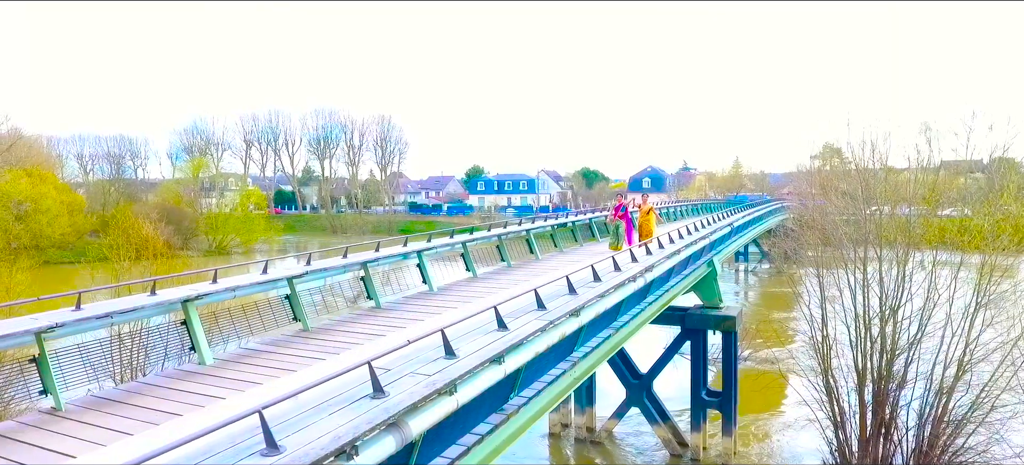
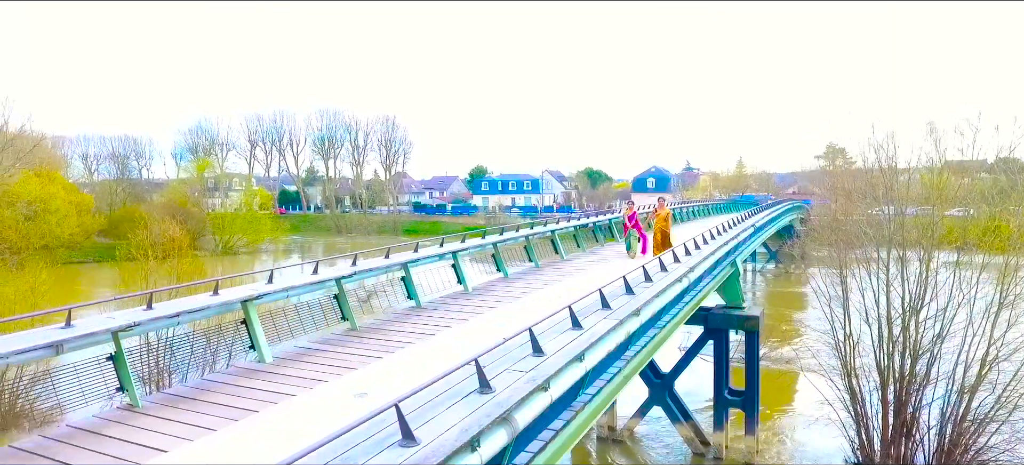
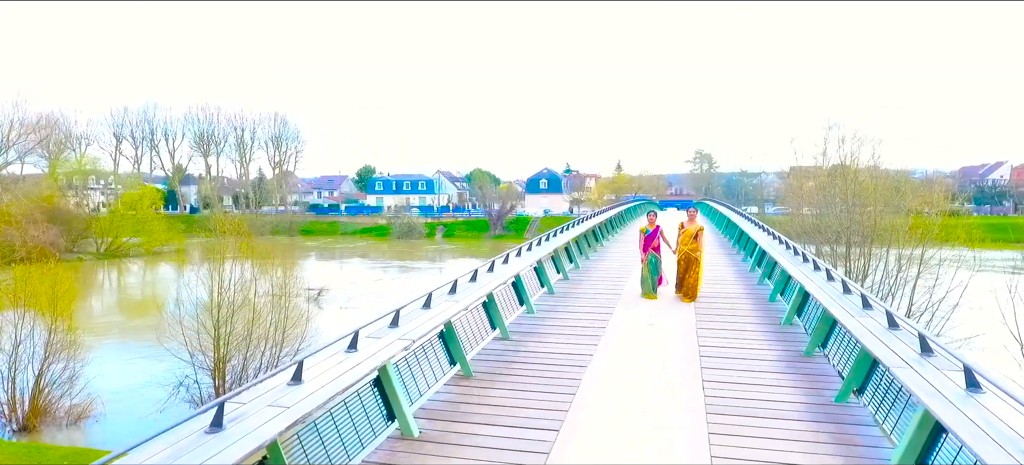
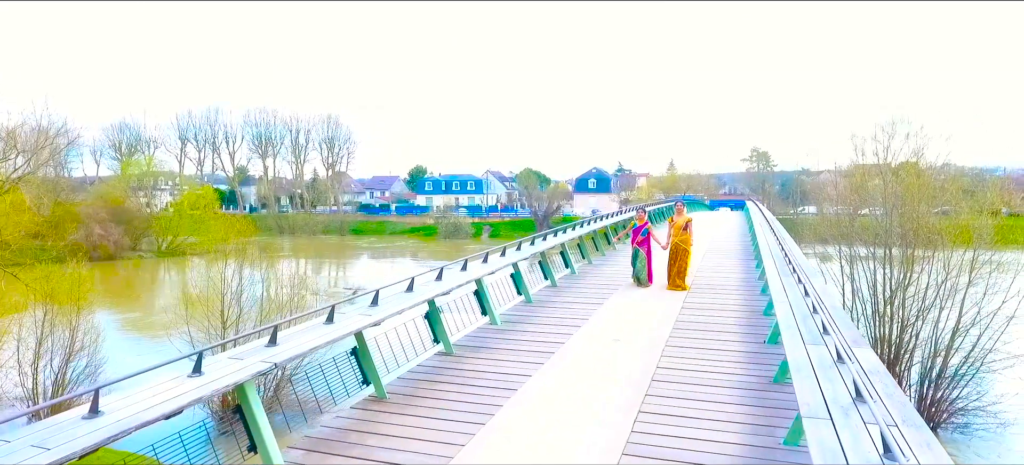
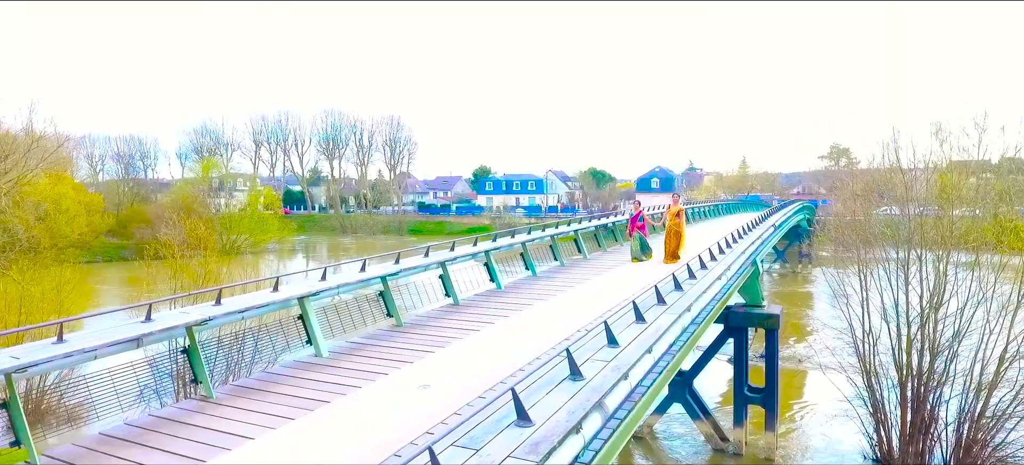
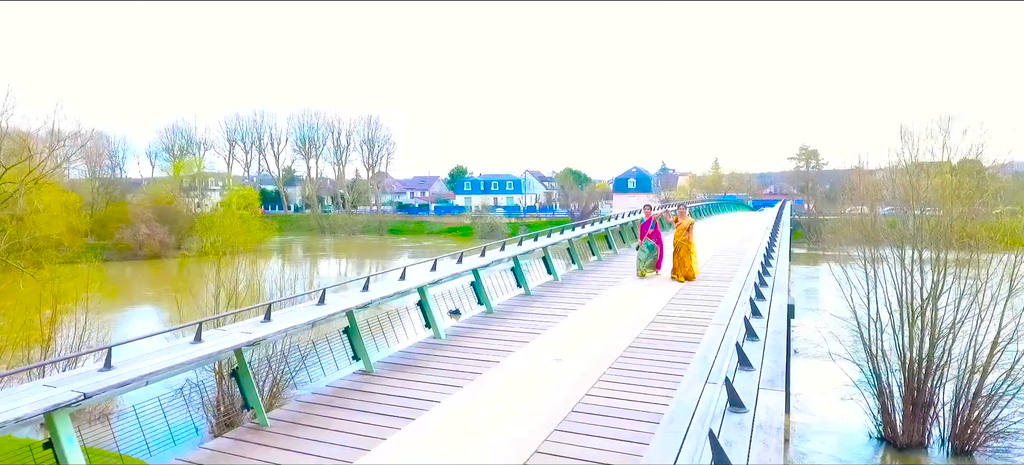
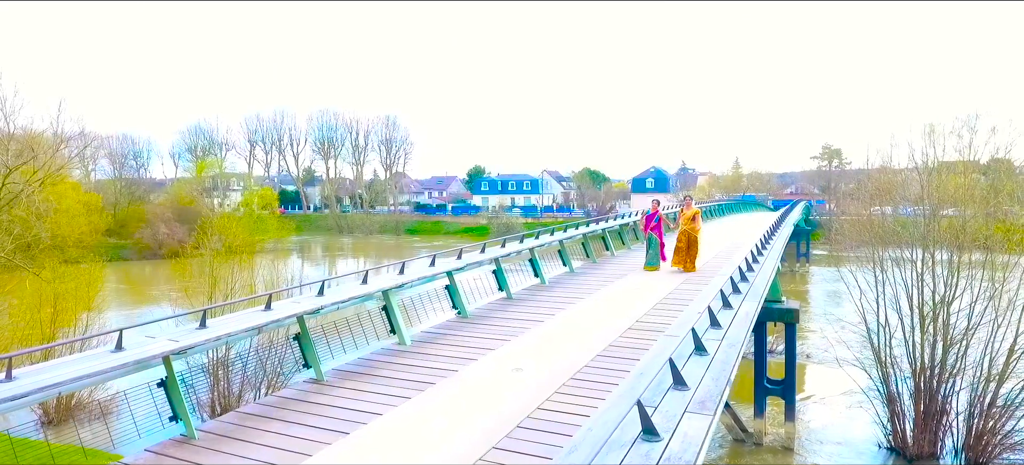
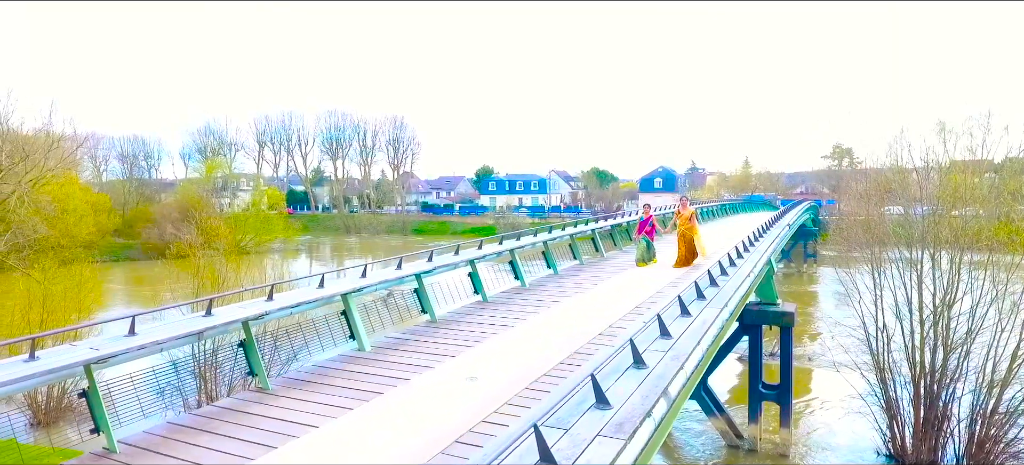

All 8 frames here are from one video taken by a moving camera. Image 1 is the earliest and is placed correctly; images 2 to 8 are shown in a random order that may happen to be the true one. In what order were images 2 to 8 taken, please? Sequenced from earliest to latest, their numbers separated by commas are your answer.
2, 5, 8, 7, 6, 4, 3
